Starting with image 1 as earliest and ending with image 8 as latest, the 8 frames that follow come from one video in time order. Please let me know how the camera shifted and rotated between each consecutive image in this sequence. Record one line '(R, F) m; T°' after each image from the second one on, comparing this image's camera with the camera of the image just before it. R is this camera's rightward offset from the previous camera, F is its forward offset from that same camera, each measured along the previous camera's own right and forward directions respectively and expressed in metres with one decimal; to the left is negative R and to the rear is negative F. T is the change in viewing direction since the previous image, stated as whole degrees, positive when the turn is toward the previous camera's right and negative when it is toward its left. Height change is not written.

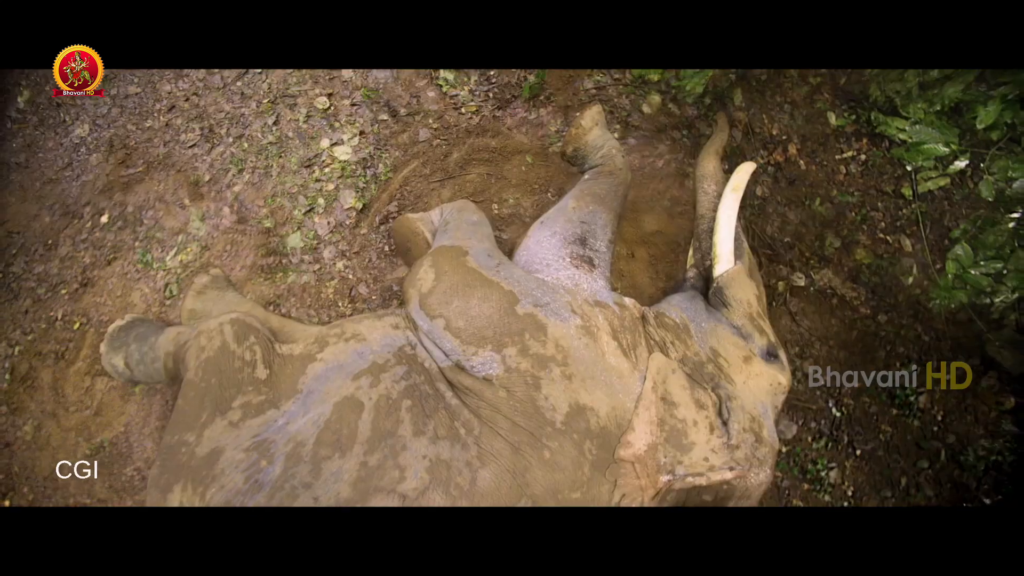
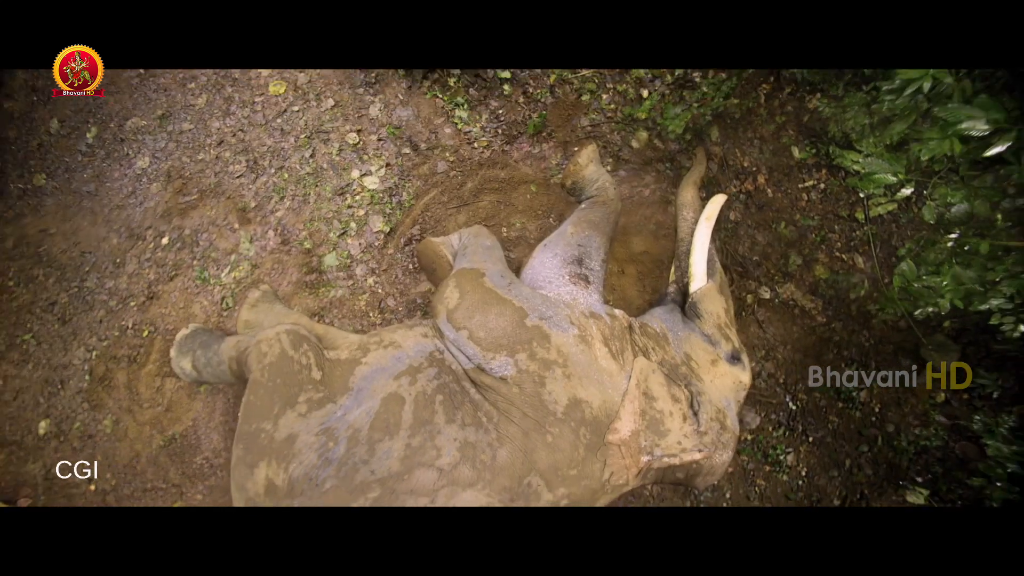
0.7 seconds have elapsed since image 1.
(0.0, -0.4) m; 0°
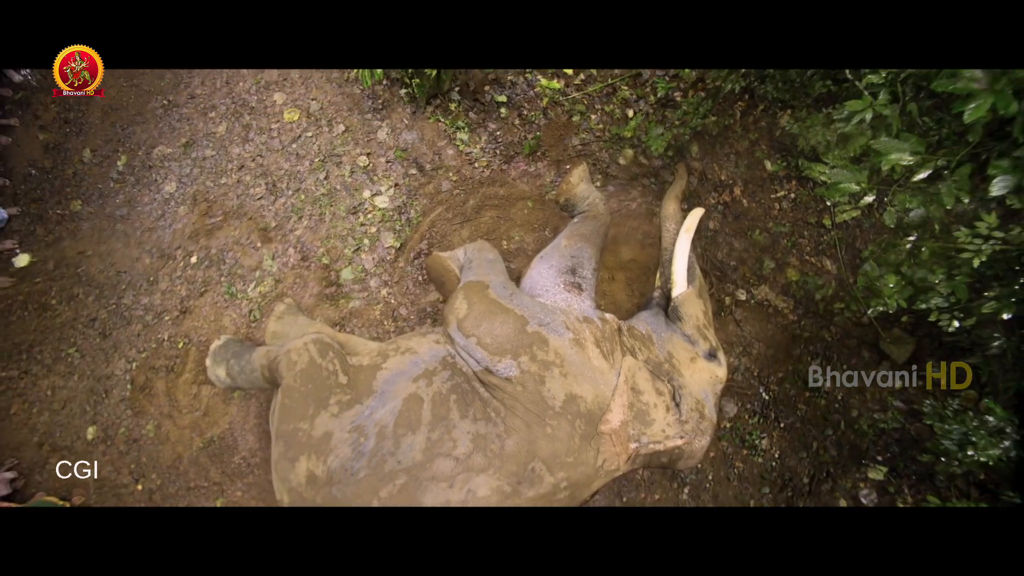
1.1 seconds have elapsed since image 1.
(0.0, -0.3) m; 0°
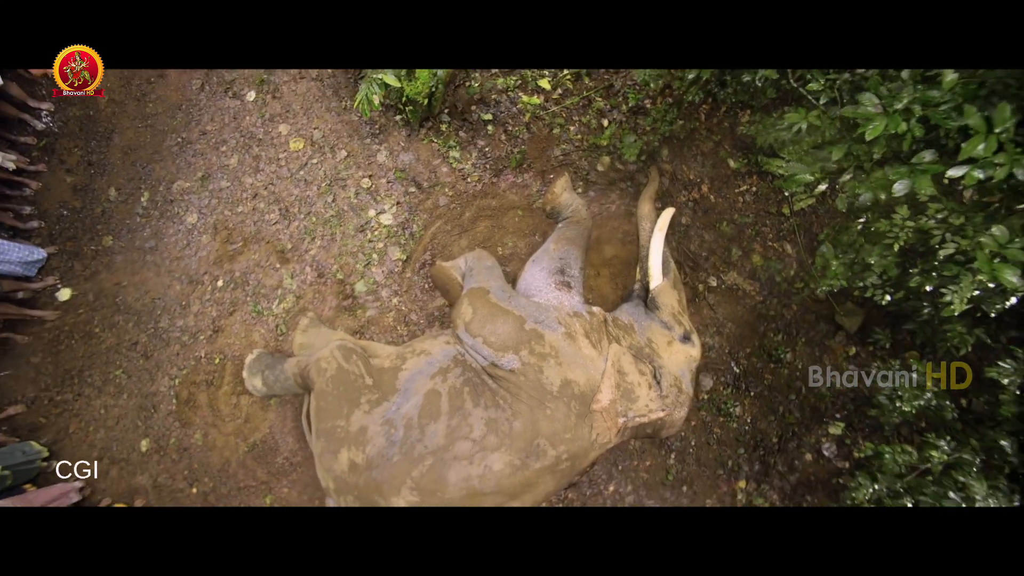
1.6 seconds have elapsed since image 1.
(0.0, -0.4) m; 0°
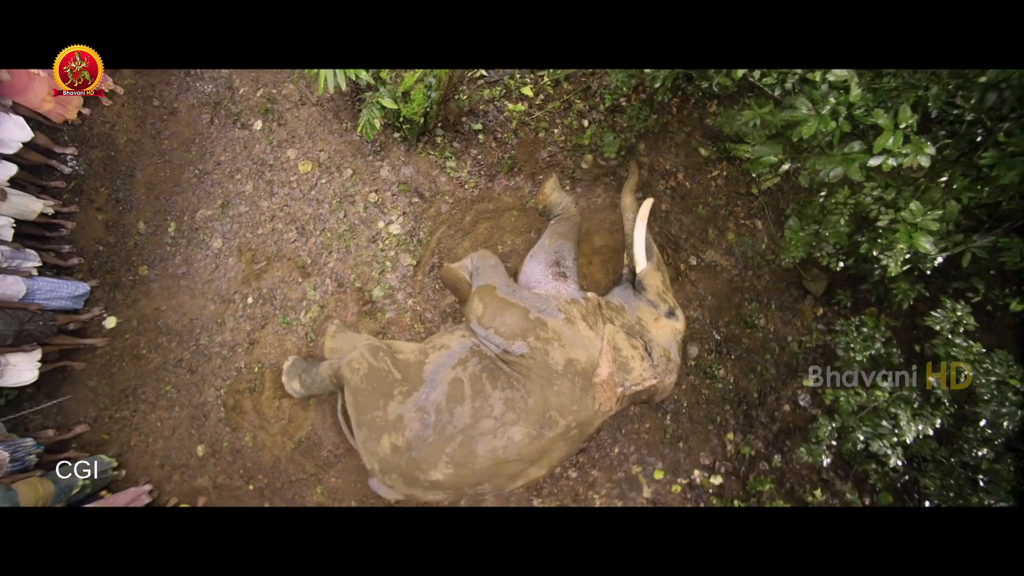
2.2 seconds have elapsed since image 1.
(0.0, -0.4) m; 0°
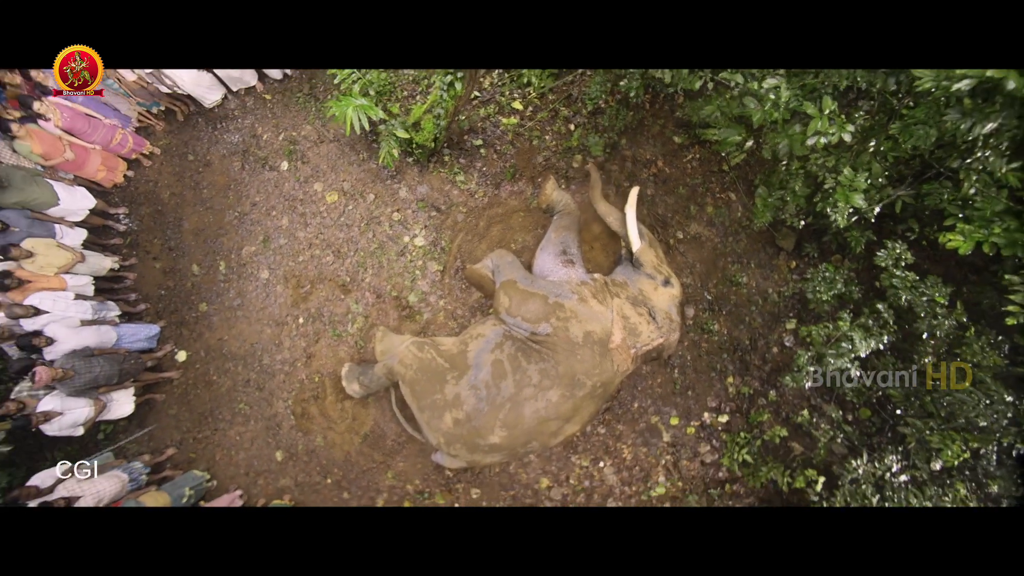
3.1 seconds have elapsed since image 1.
(-0.2, -0.6) m; +1°
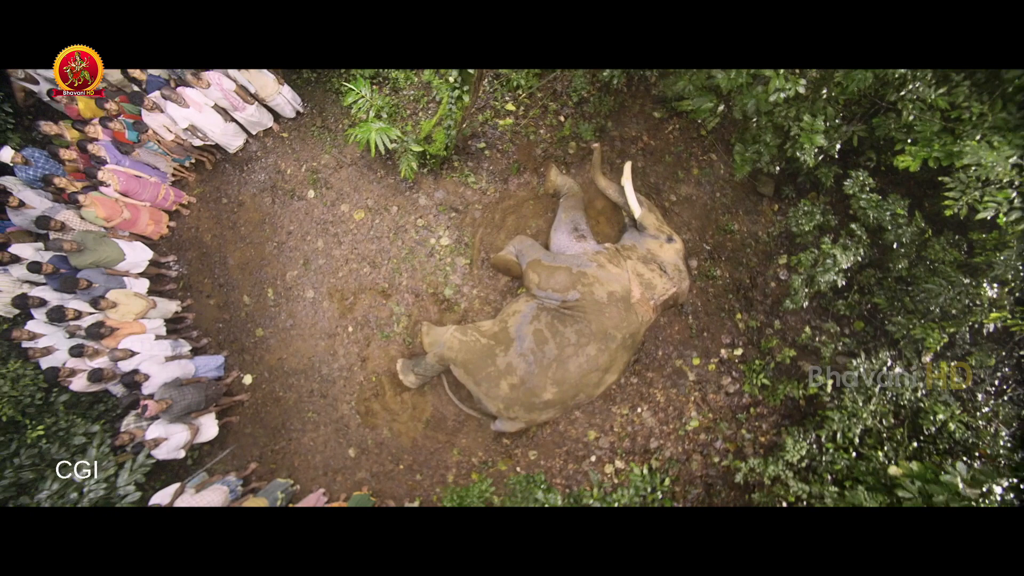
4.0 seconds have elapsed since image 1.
(-0.4, -0.5) m; +1°
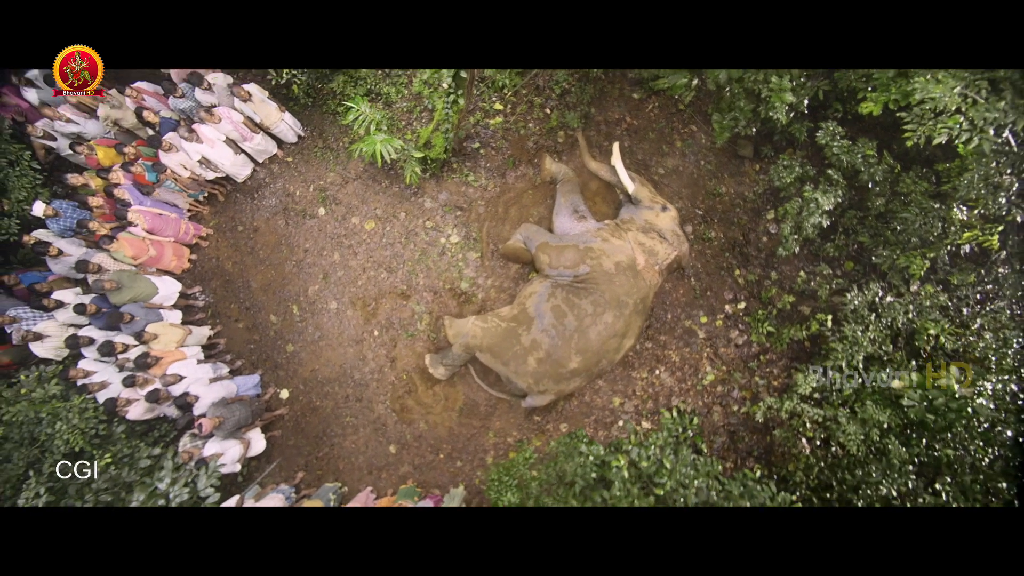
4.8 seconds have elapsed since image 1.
(-0.2, -0.3) m; +1°
